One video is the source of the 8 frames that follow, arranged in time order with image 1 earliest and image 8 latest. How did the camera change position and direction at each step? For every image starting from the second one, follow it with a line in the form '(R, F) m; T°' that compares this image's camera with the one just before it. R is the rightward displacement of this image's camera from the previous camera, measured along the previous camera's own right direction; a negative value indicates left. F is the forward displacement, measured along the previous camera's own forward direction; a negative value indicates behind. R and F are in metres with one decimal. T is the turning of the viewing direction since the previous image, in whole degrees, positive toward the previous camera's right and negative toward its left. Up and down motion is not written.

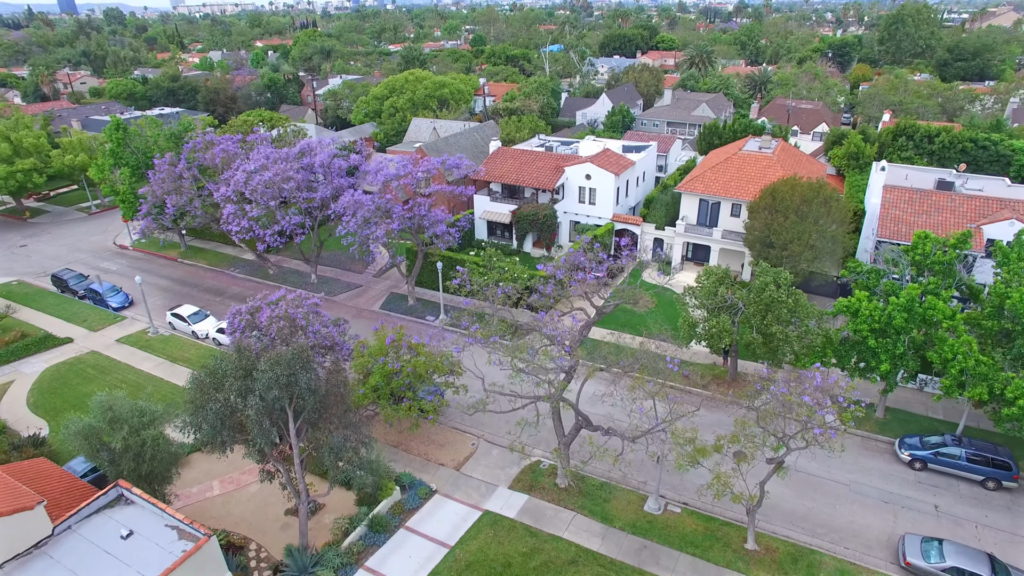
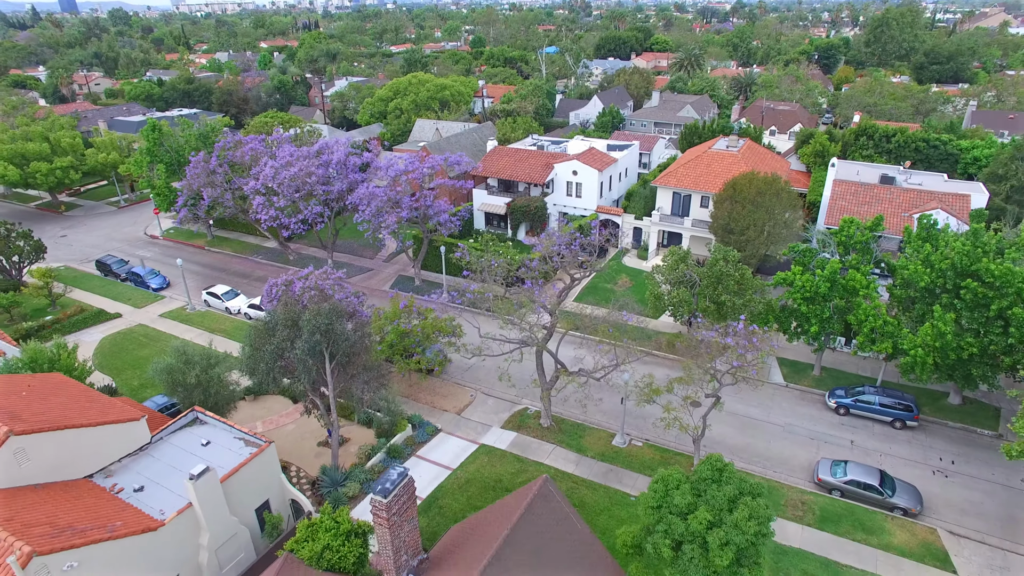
(+0.3, -3.1) m; 0°
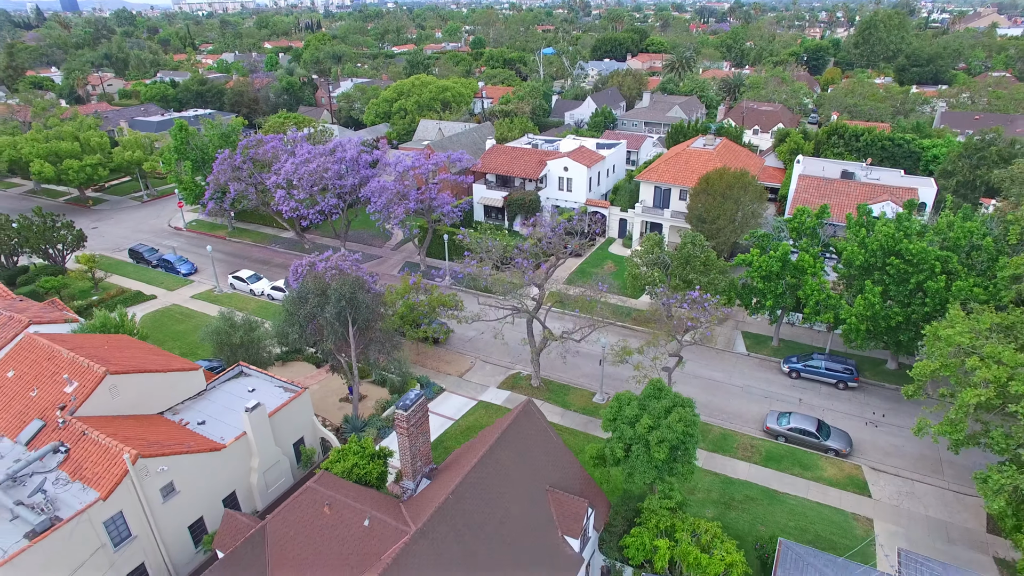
(+0.2, -2.8) m; 0°
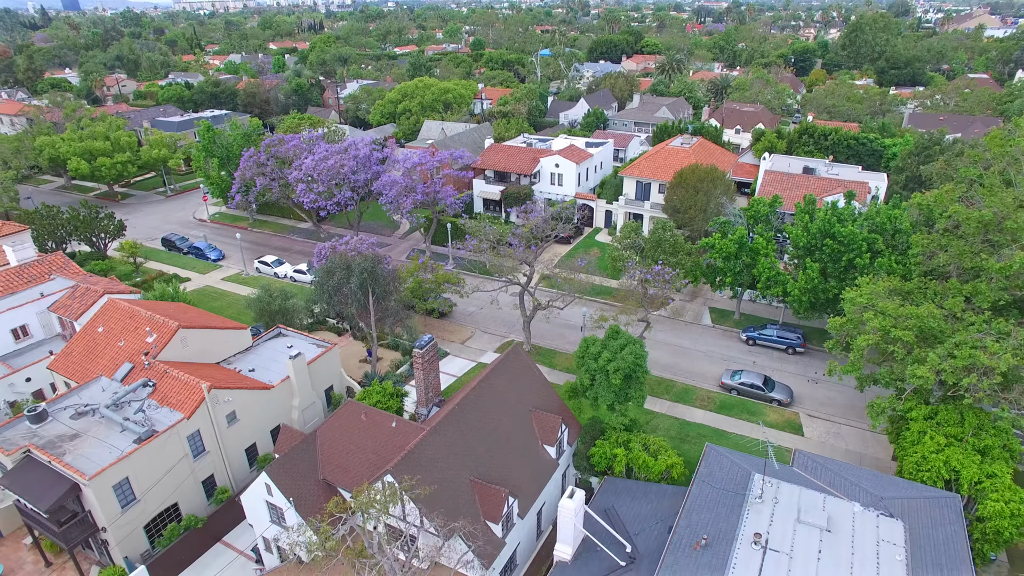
(+0.2, -3.4) m; 0°
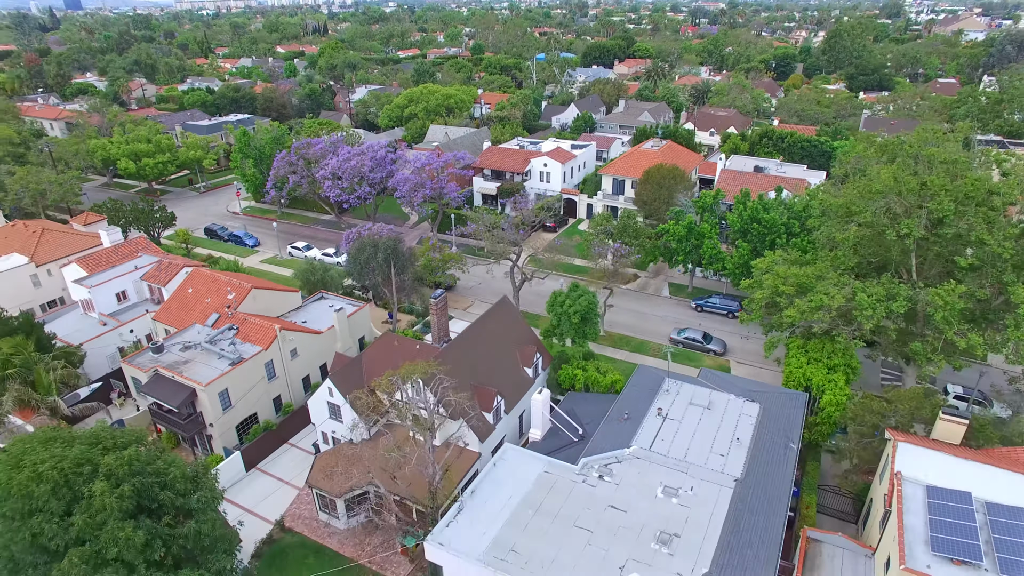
(+0.4, -5.6) m; 0°
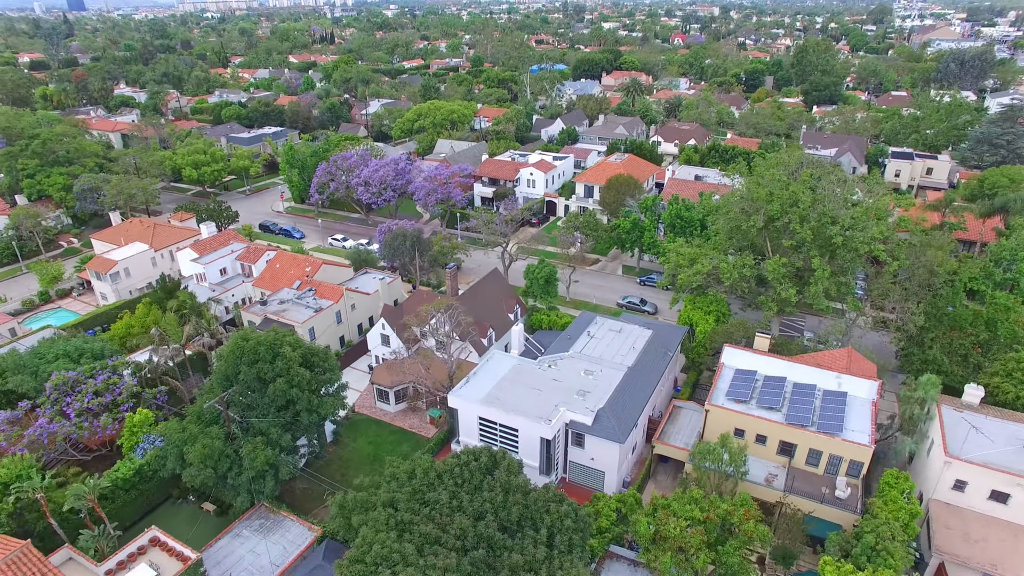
(+0.6, -10.2) m; 0°
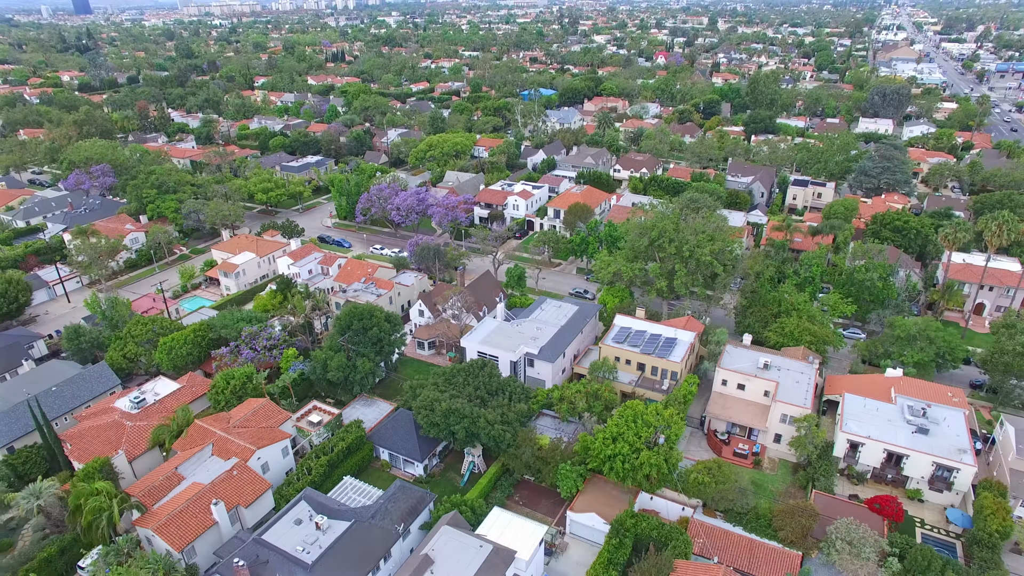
(+1.1, -18.6) m; 0°
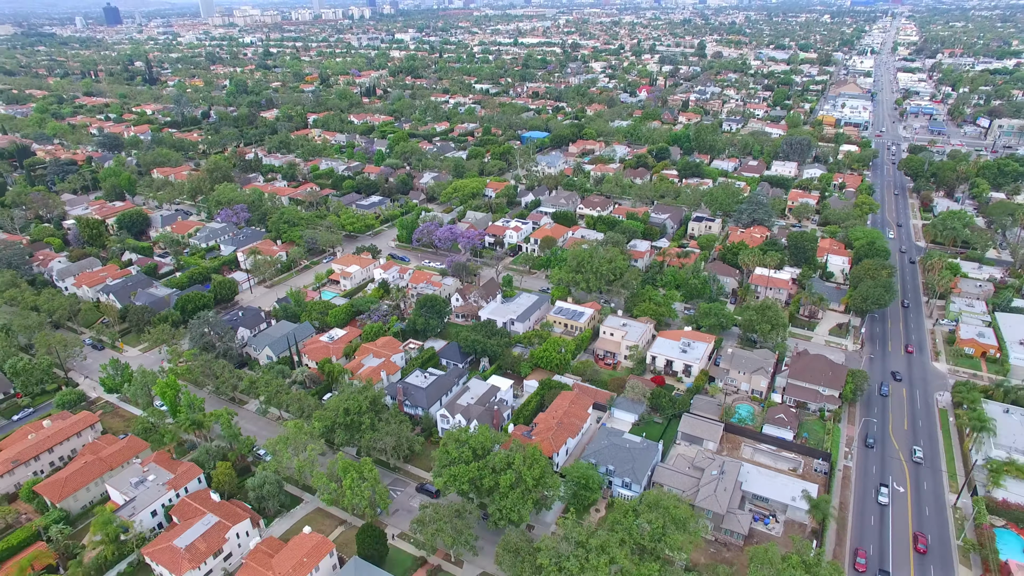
(+2.5, -40.4) m; -1°
